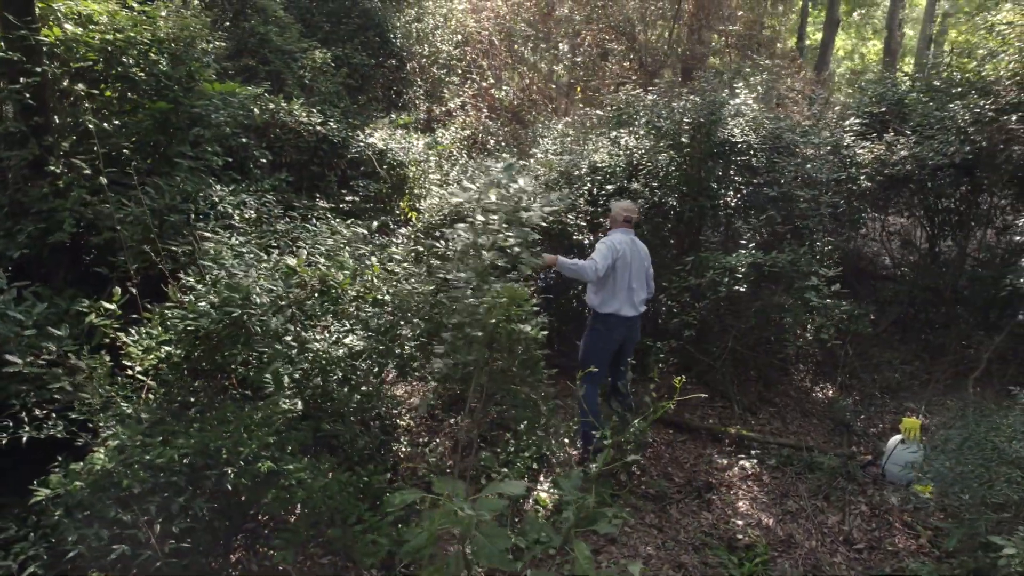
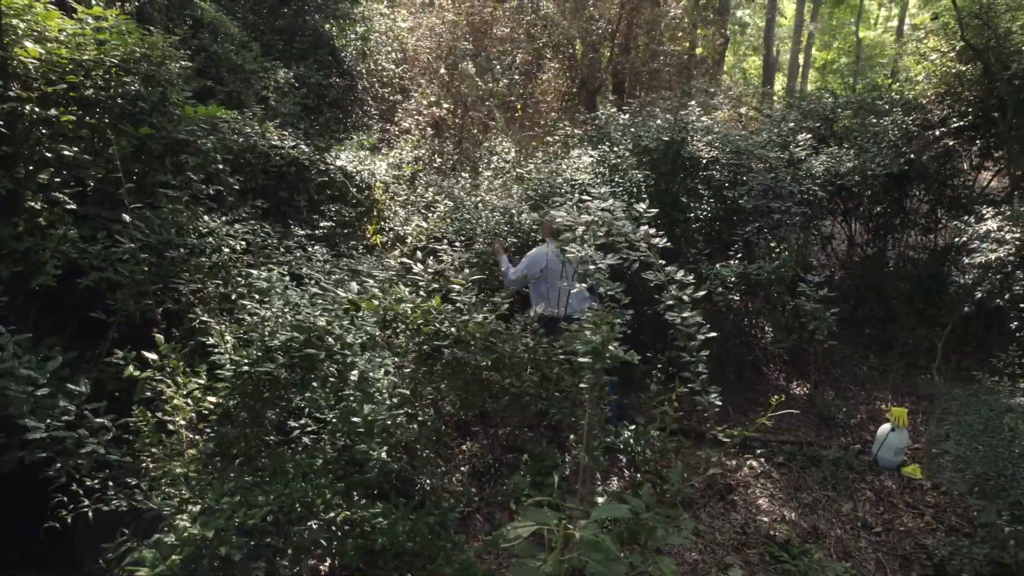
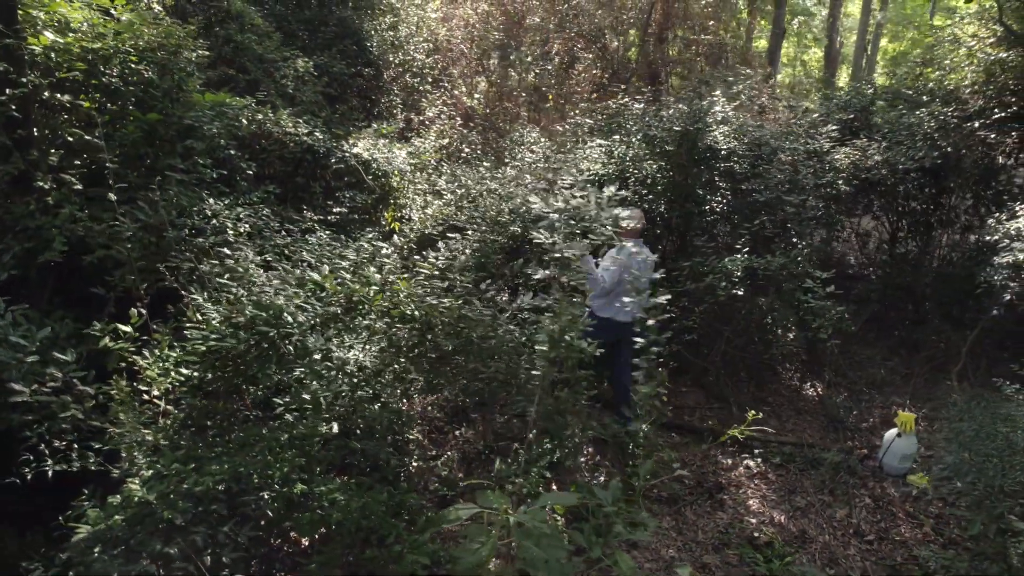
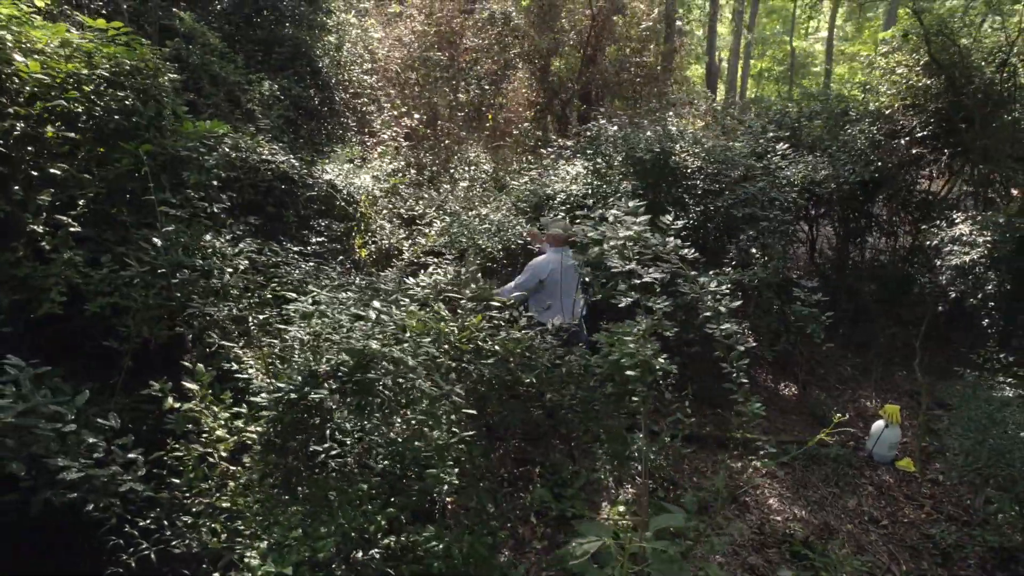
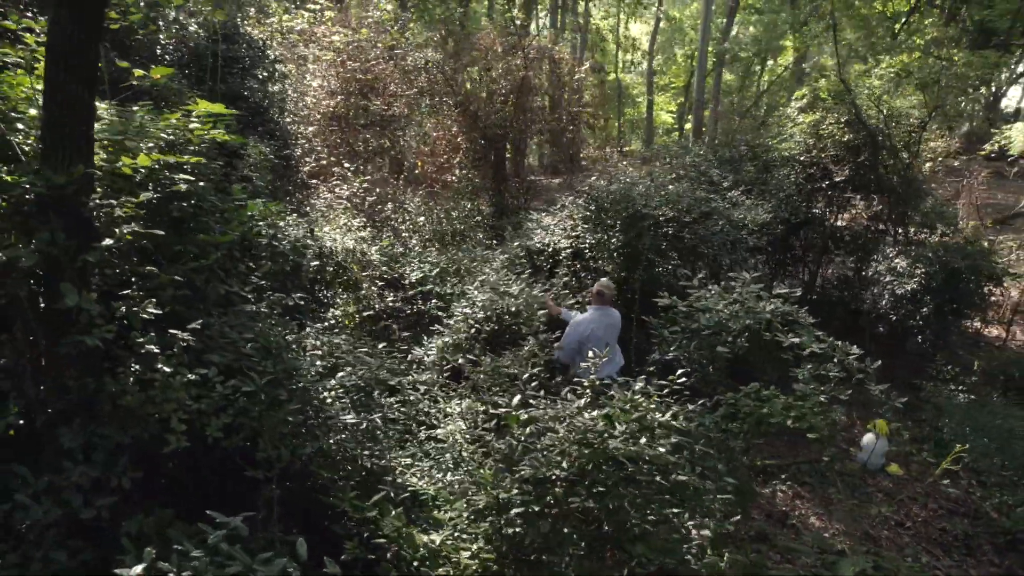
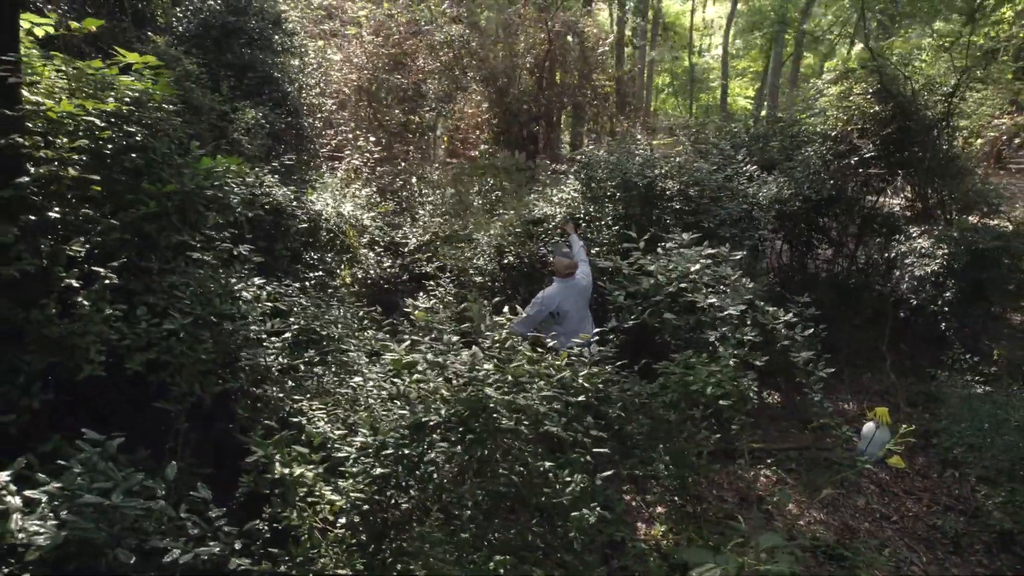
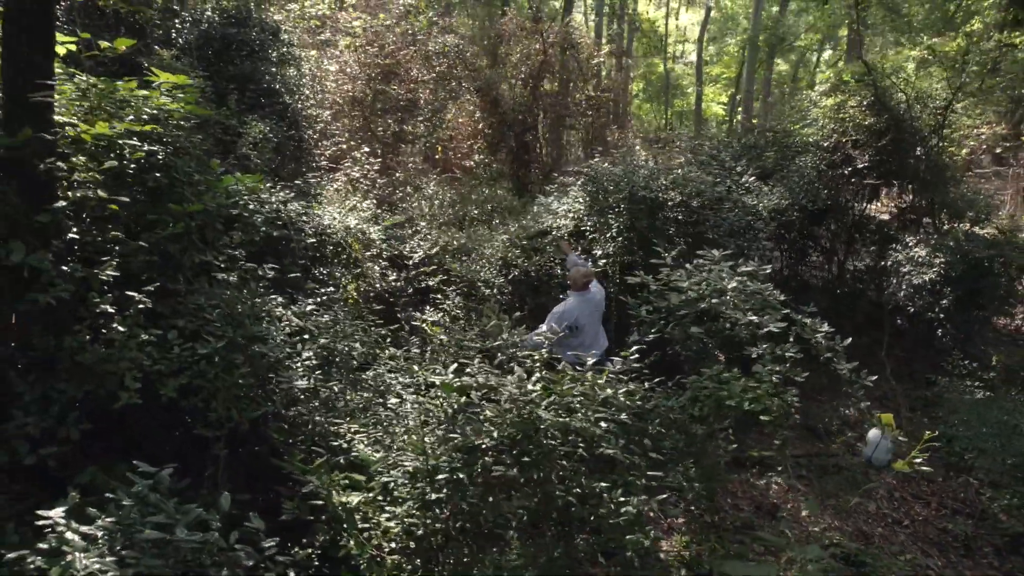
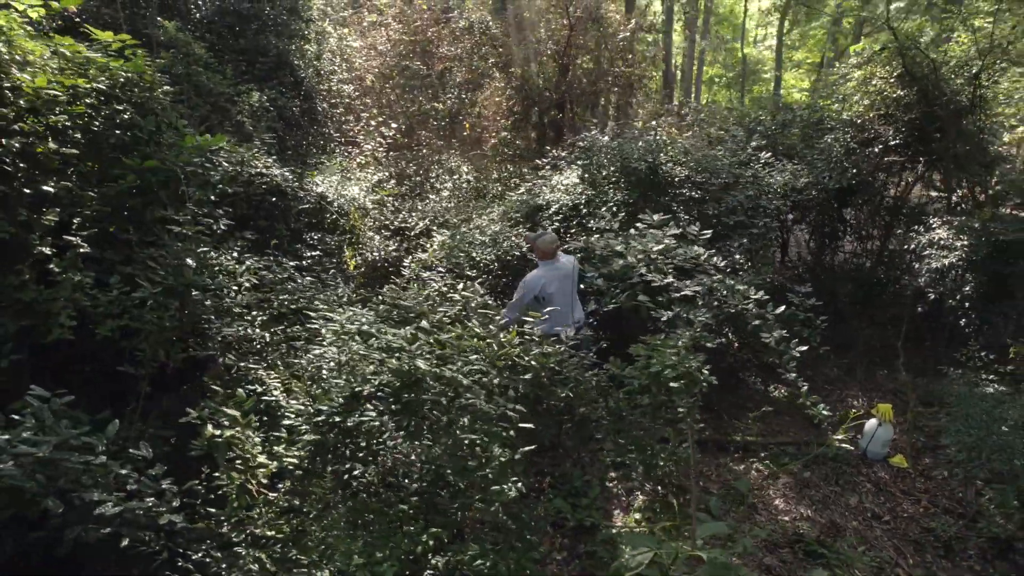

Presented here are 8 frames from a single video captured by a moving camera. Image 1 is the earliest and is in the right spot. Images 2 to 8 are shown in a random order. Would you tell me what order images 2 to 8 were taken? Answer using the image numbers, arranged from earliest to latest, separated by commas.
3, 2, 4, 8, 6, 7, 5
